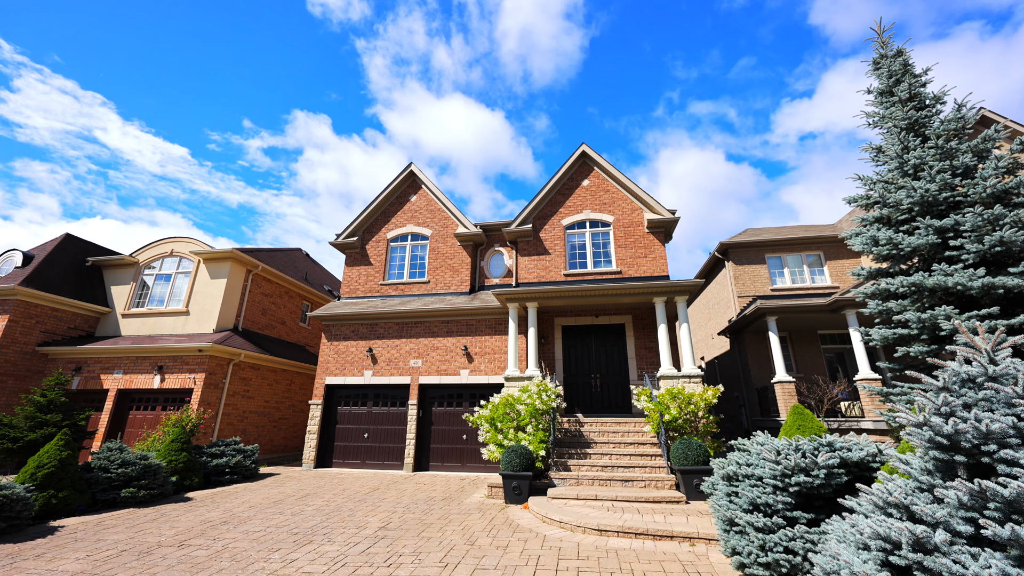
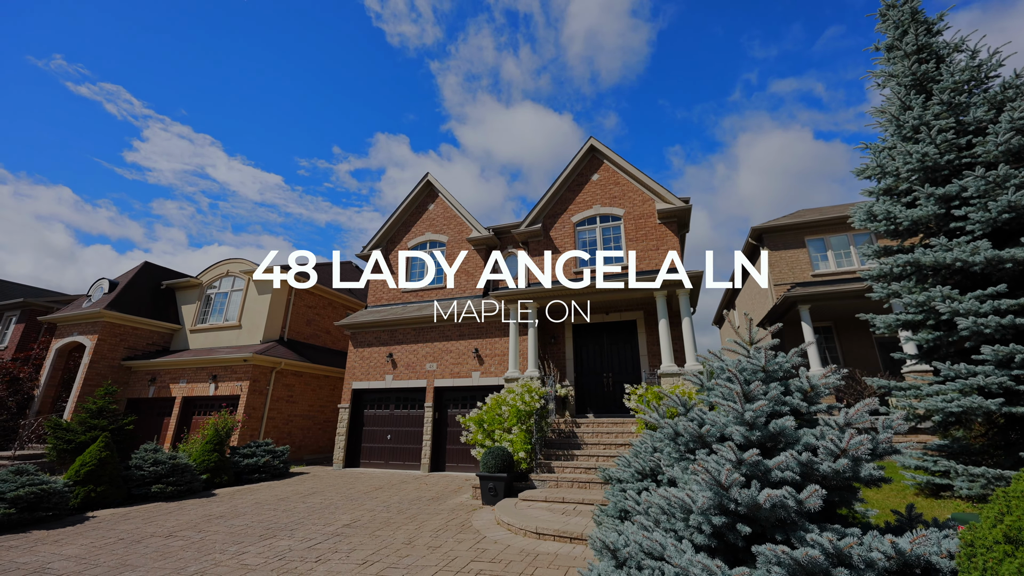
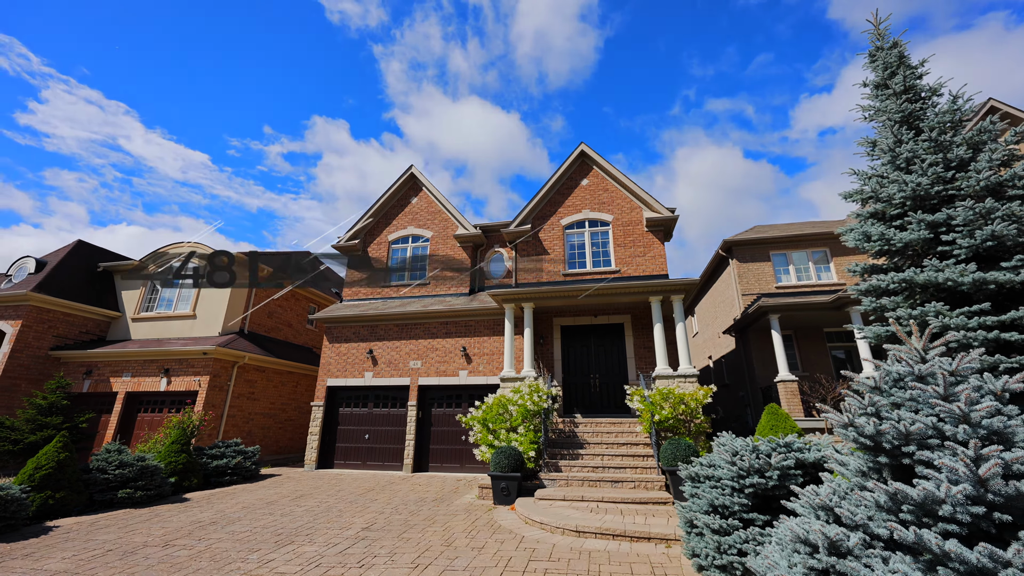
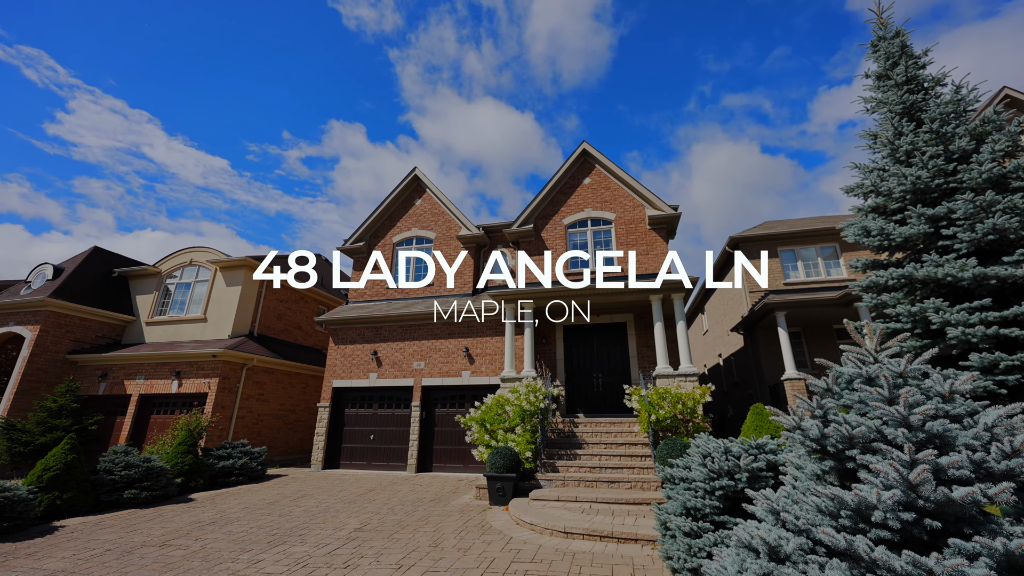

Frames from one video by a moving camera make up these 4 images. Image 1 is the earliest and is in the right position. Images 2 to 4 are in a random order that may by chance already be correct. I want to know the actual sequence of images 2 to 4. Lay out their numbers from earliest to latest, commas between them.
3, 4, 2
